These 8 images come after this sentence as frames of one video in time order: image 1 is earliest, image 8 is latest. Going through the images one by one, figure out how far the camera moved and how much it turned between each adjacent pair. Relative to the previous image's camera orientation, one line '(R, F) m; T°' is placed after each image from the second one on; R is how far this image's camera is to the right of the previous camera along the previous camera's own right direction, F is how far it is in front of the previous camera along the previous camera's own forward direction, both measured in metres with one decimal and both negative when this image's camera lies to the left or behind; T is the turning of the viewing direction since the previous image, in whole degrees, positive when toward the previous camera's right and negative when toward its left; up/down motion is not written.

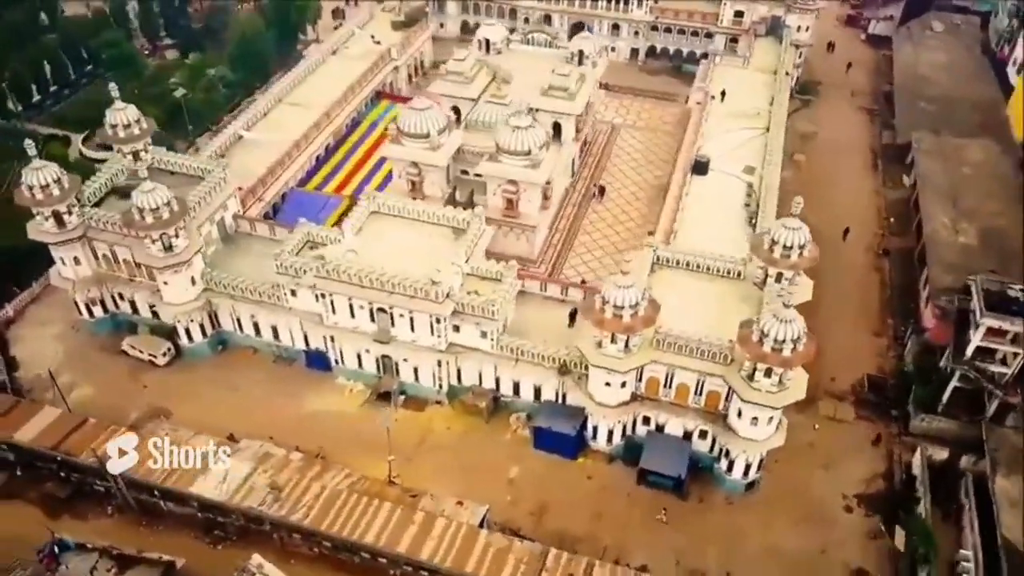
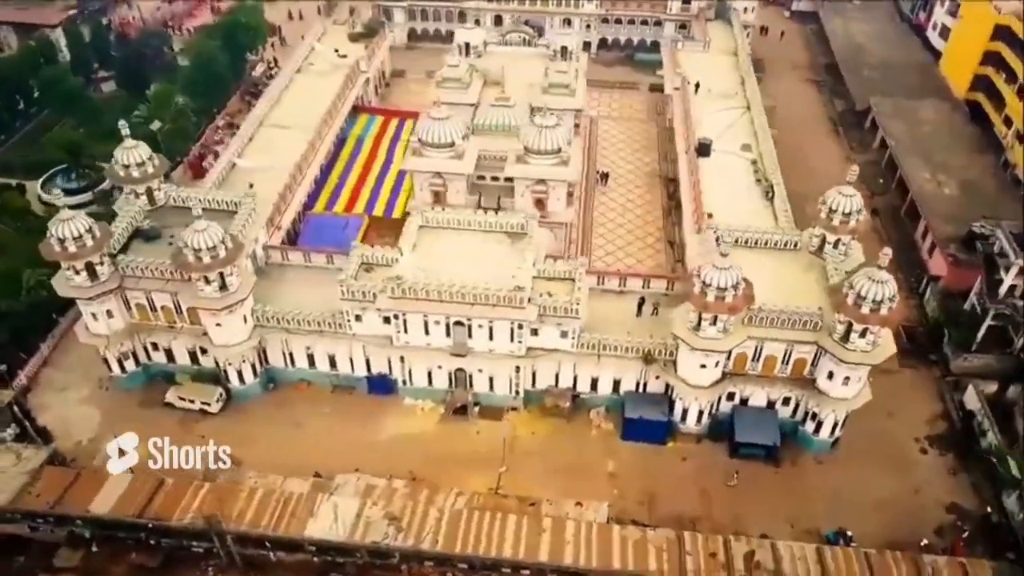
(-9.2, +0.7) m; +9°
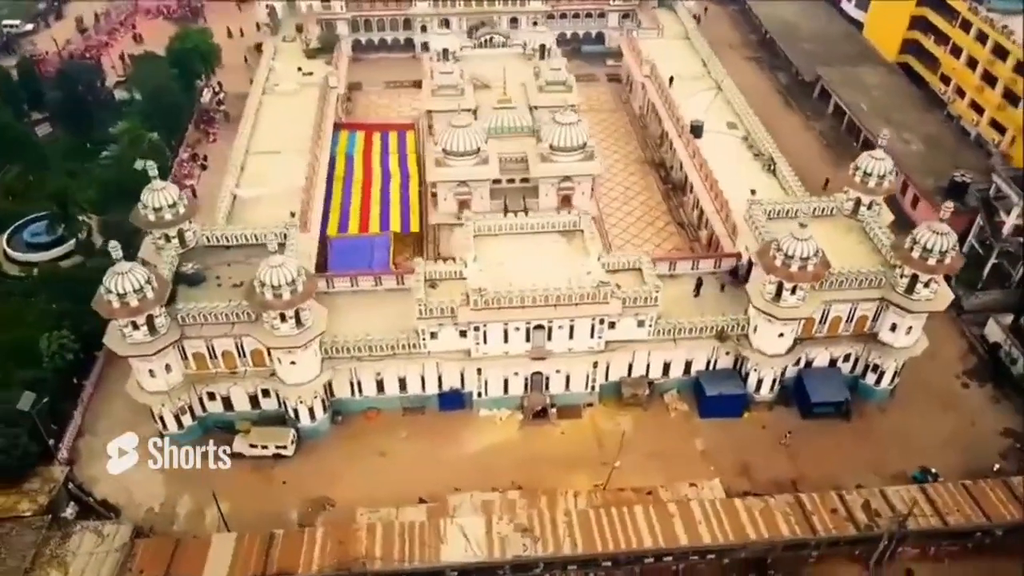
(-9.3, +0.7) m; +9°
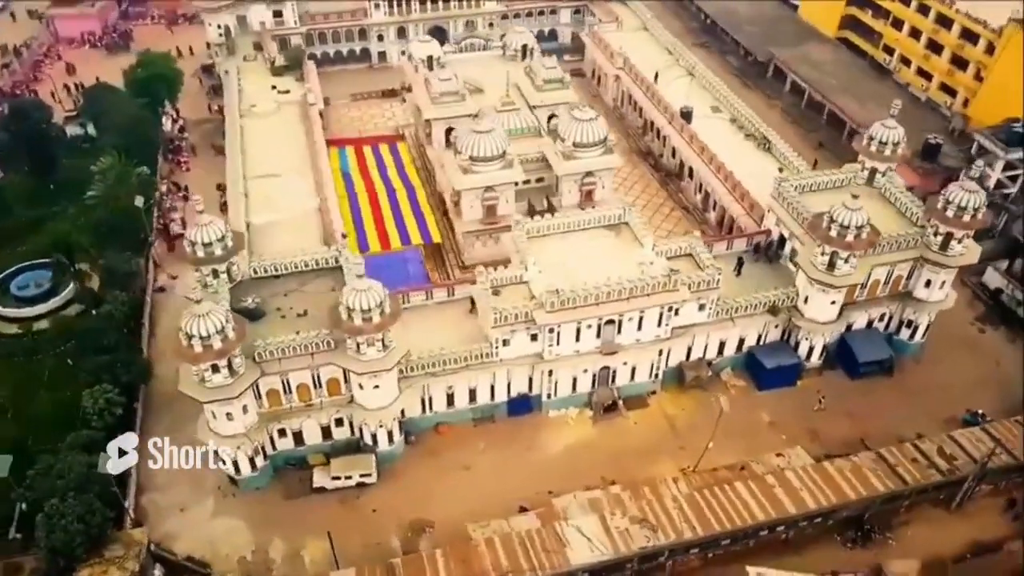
(-8.2, +0.5) m; +8°
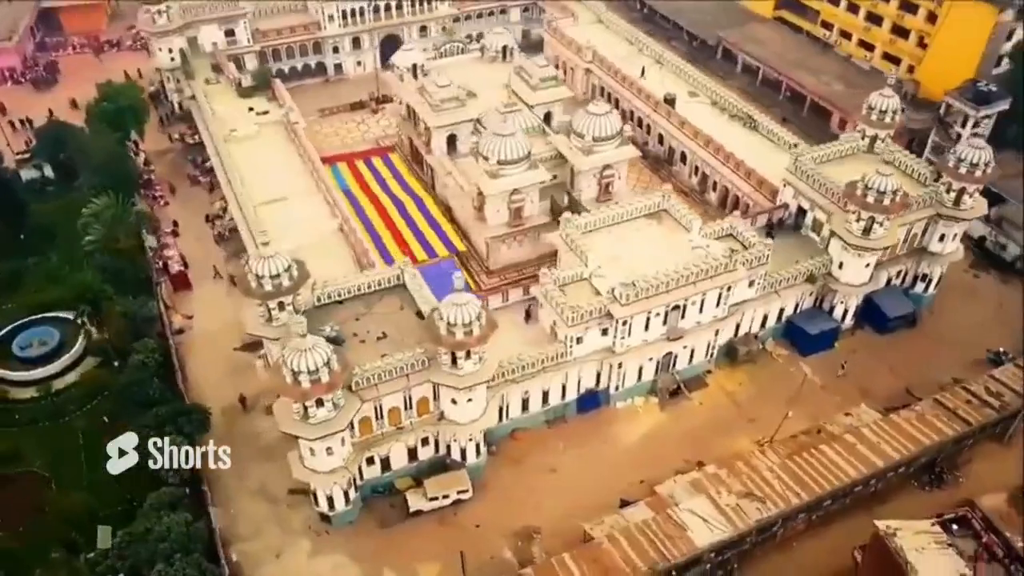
(-8.4, +0.6) m; +8°
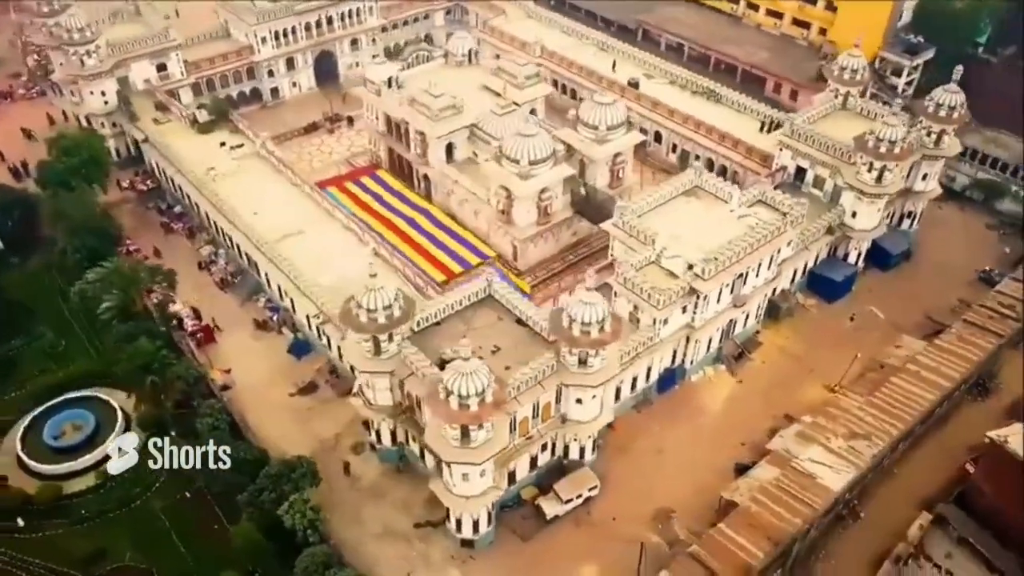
(-11.2, +1.0) m; +11°
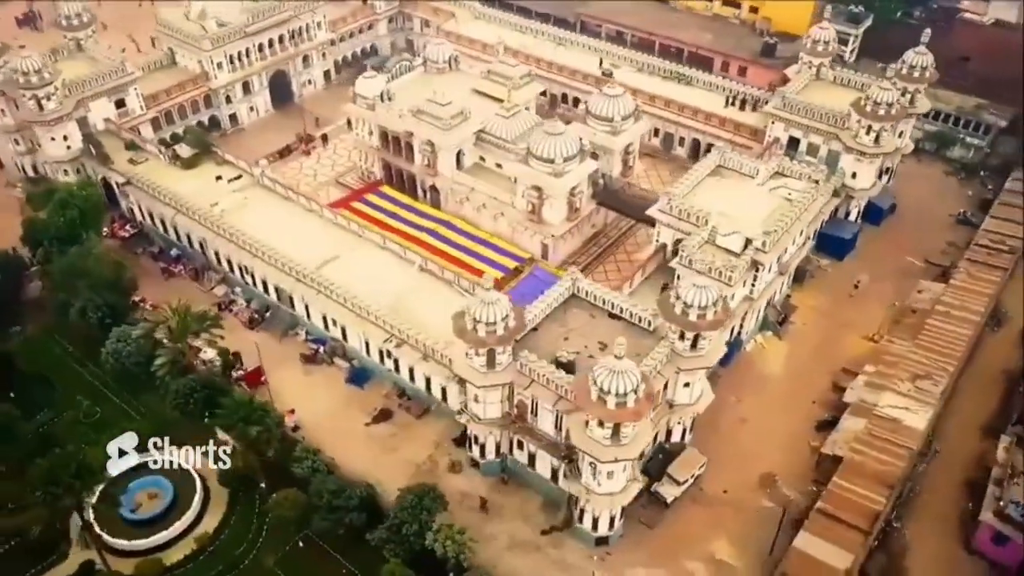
(-9.8, +0.7) m; +9°
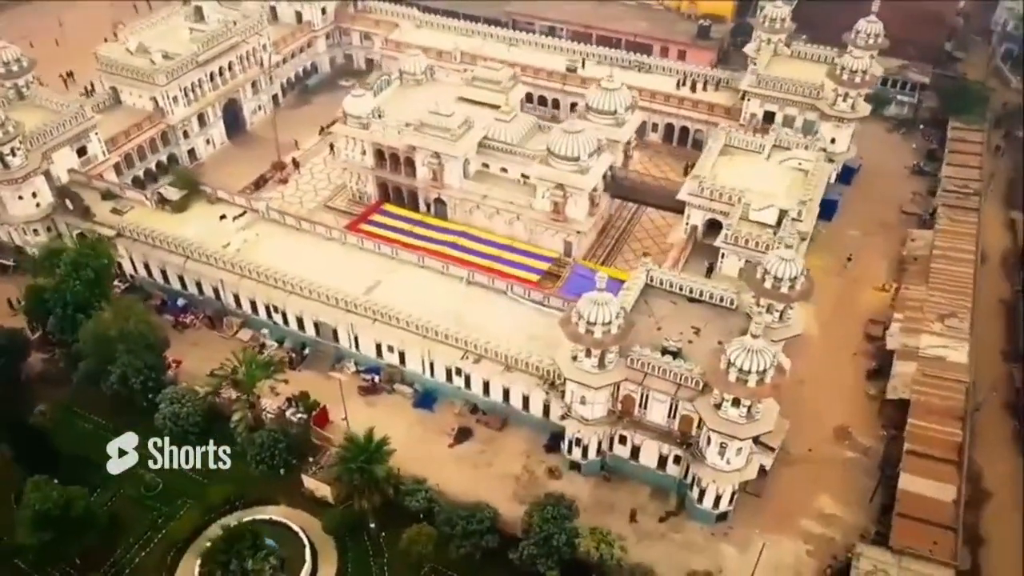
(-9.8, +0.8) m; +9°
